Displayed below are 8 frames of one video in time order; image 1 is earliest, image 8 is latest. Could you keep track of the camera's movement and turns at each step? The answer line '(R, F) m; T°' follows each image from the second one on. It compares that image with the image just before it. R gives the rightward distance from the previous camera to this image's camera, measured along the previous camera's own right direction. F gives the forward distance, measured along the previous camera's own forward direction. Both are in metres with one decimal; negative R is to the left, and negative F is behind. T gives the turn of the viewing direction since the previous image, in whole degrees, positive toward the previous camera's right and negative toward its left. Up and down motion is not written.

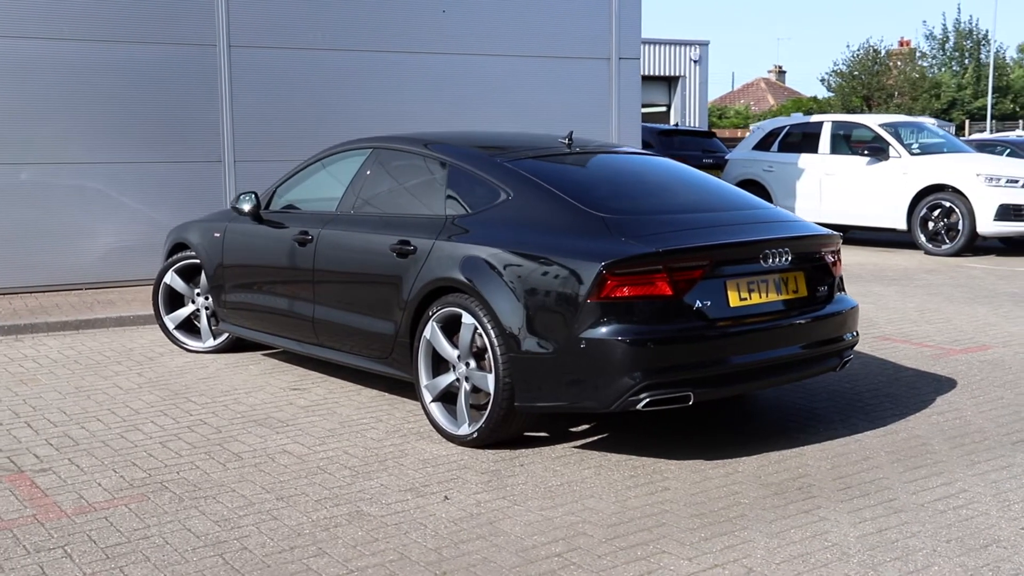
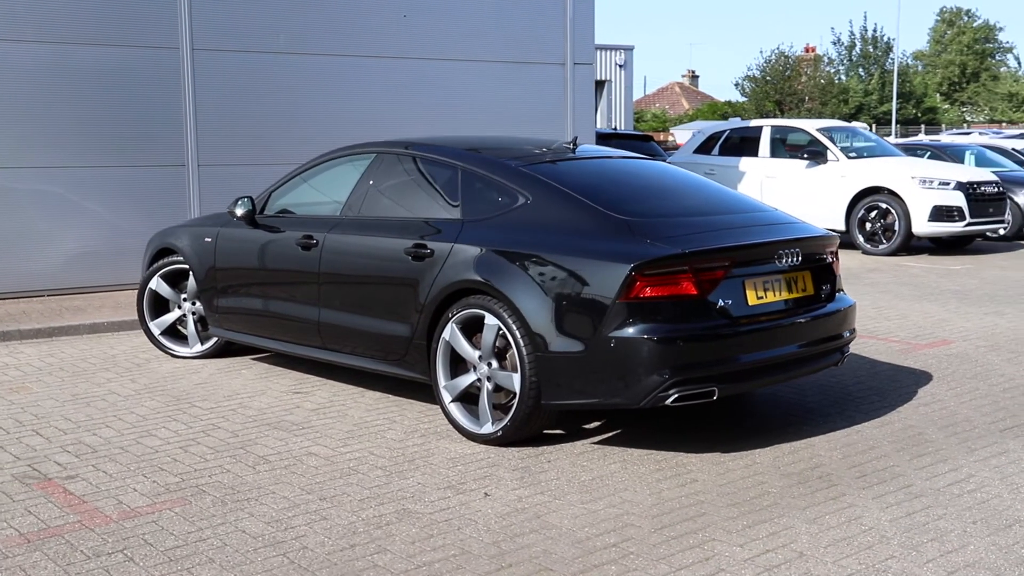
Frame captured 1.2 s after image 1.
(-0.5, -0.1) m; +4°
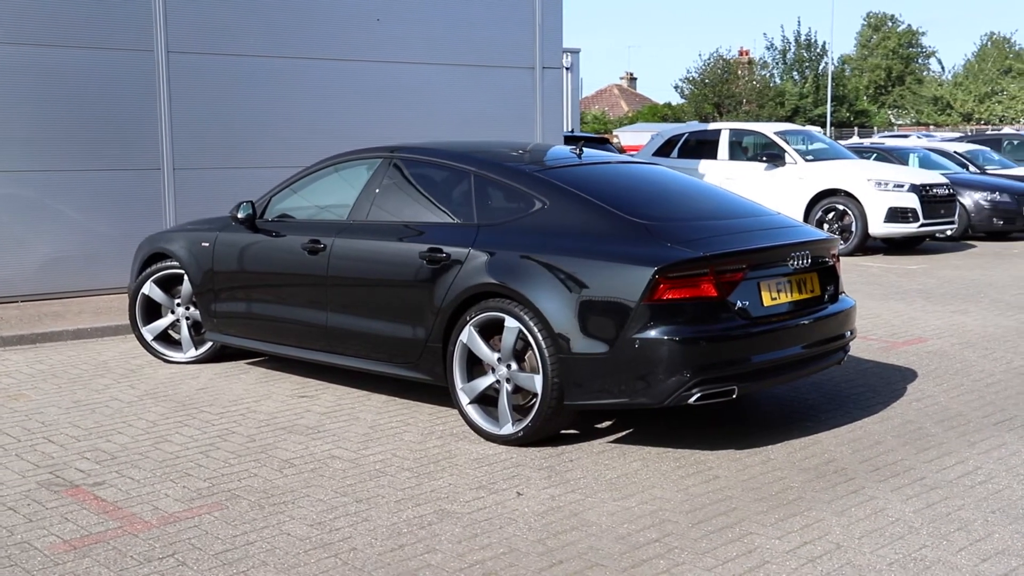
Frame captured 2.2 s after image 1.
(-0.4, -0.1) m; +3°
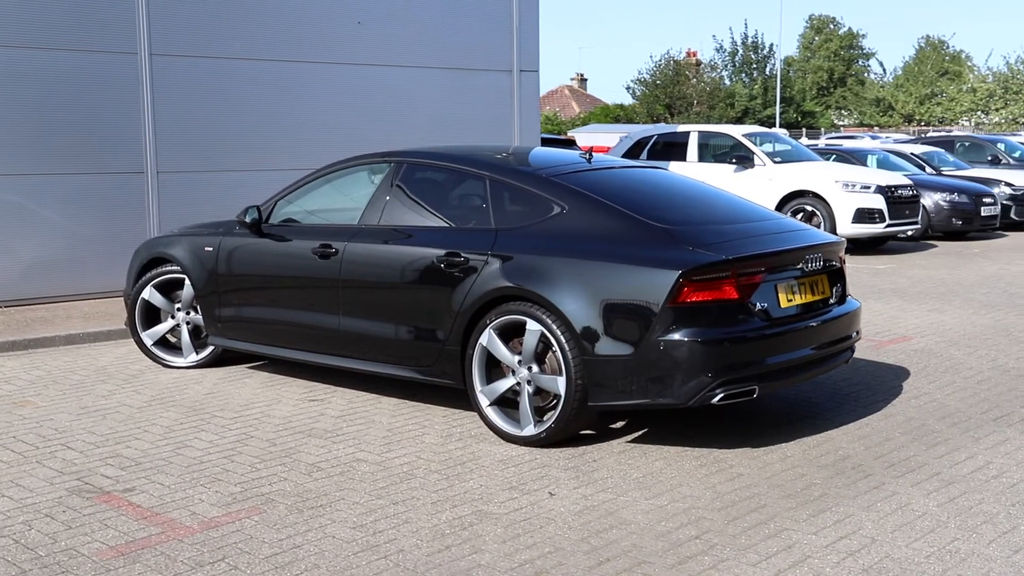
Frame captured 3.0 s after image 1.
(-0.4, -0.1) m; +3°
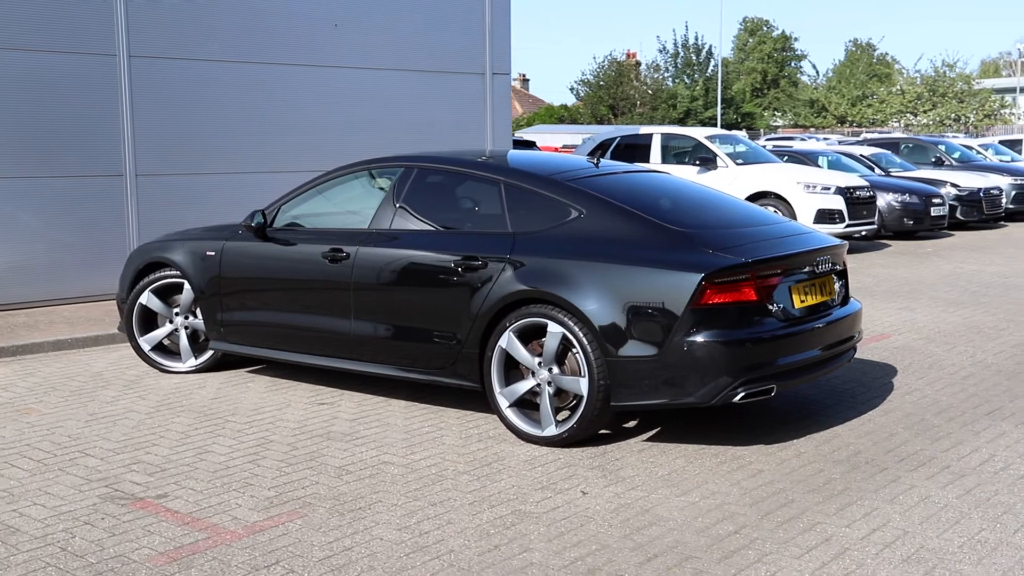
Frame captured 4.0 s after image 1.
(-0.4, -0.1) m; +3°
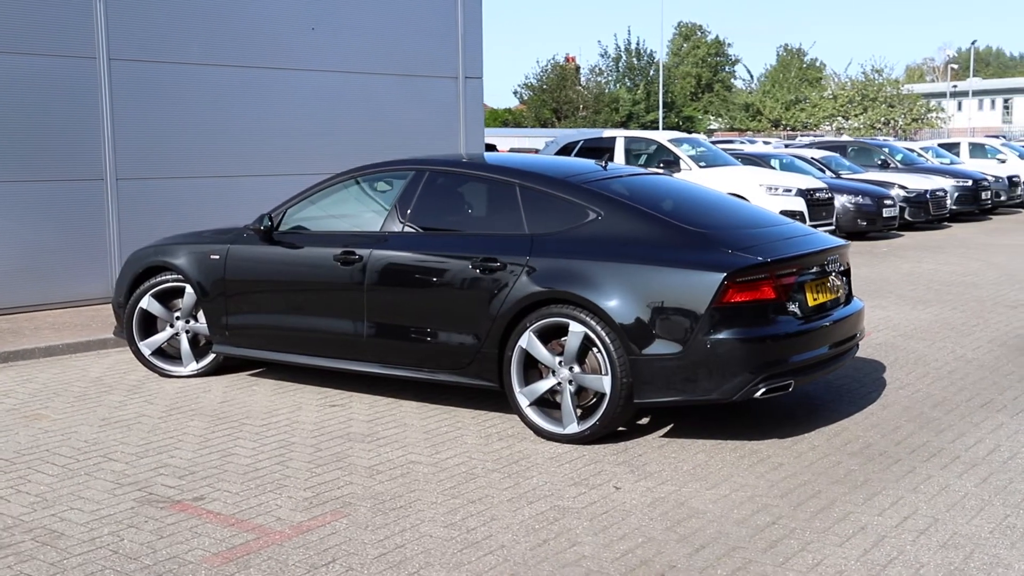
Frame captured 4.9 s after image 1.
(-0.4, -0.1) m; +3°
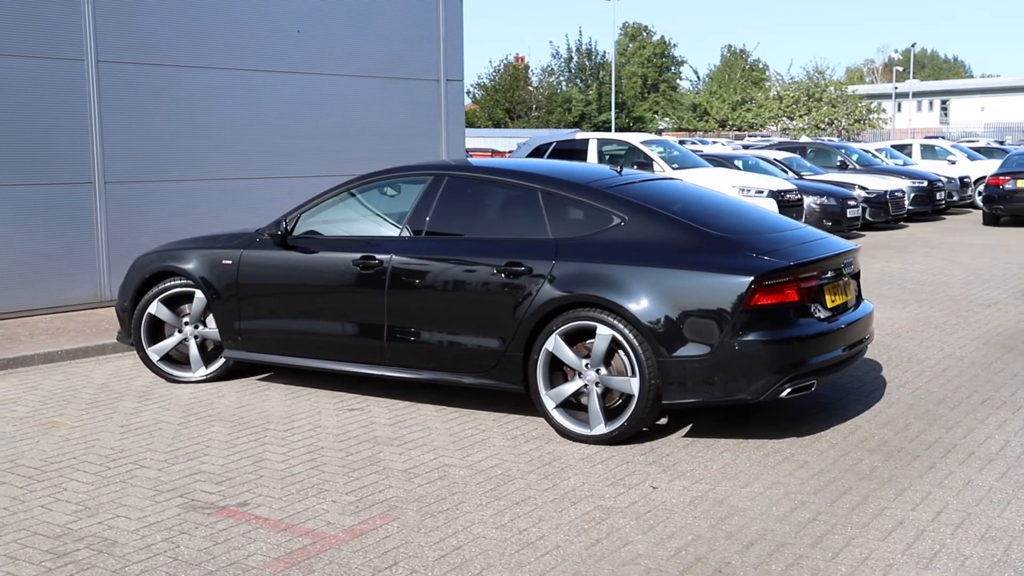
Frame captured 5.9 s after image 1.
(-0.4, -0.1) m; +3°
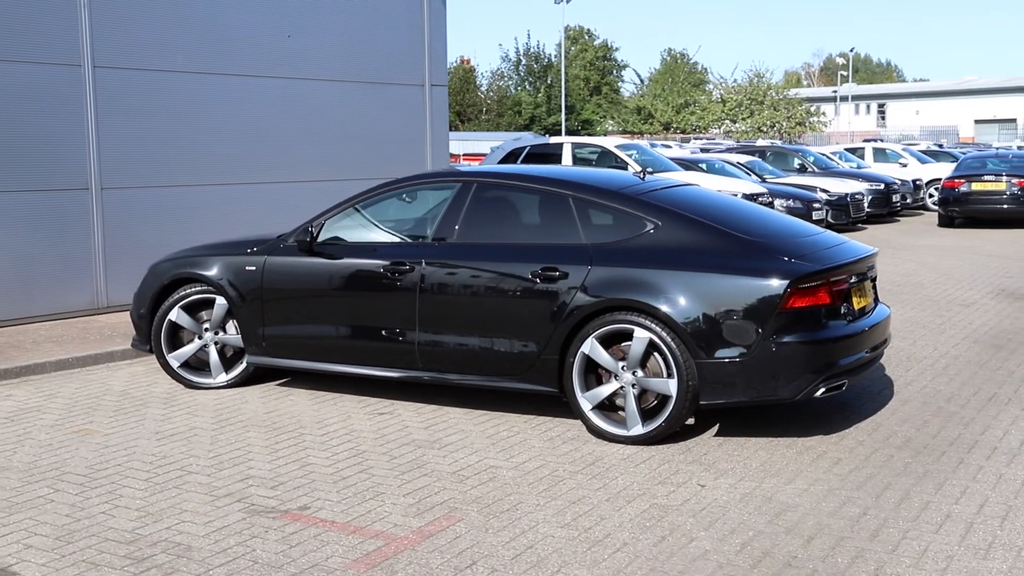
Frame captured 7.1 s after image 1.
(-0.5, -0.1) m; +3°
